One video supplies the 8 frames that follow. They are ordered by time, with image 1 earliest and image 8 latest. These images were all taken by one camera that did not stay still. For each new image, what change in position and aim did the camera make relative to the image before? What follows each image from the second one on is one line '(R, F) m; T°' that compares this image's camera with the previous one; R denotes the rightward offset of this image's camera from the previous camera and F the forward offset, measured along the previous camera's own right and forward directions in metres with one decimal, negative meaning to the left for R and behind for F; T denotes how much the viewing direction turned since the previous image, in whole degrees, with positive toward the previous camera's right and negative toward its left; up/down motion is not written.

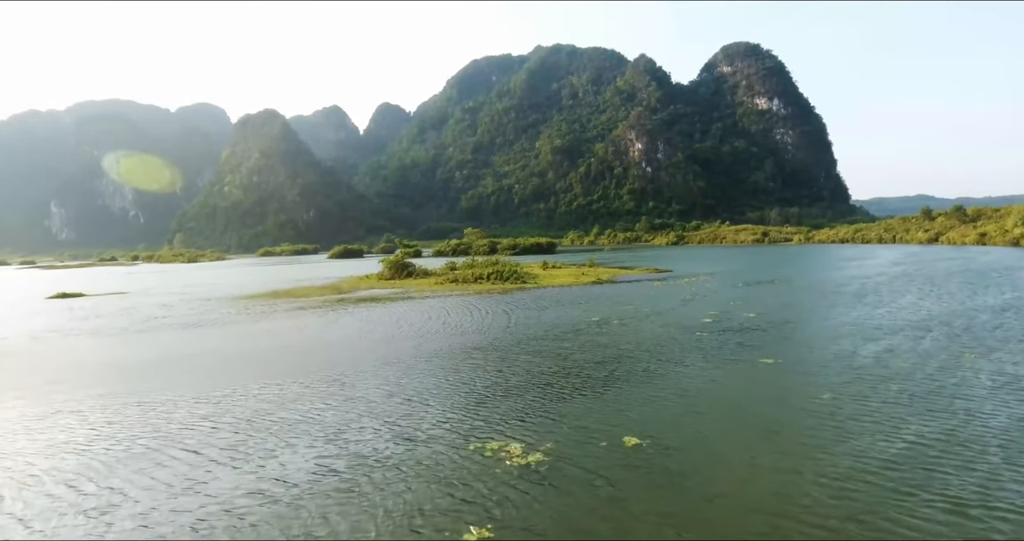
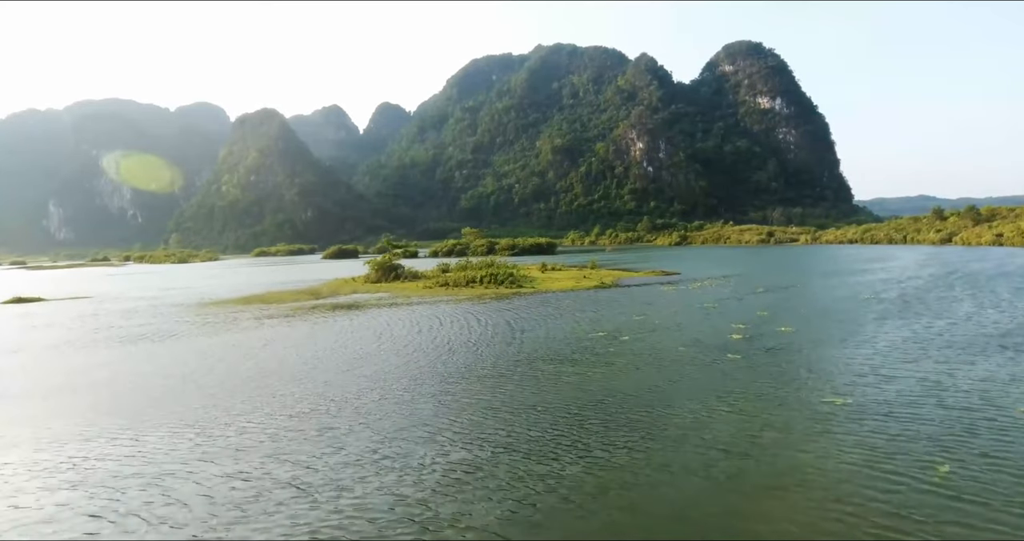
(+0.3, +4.1) m; 0°
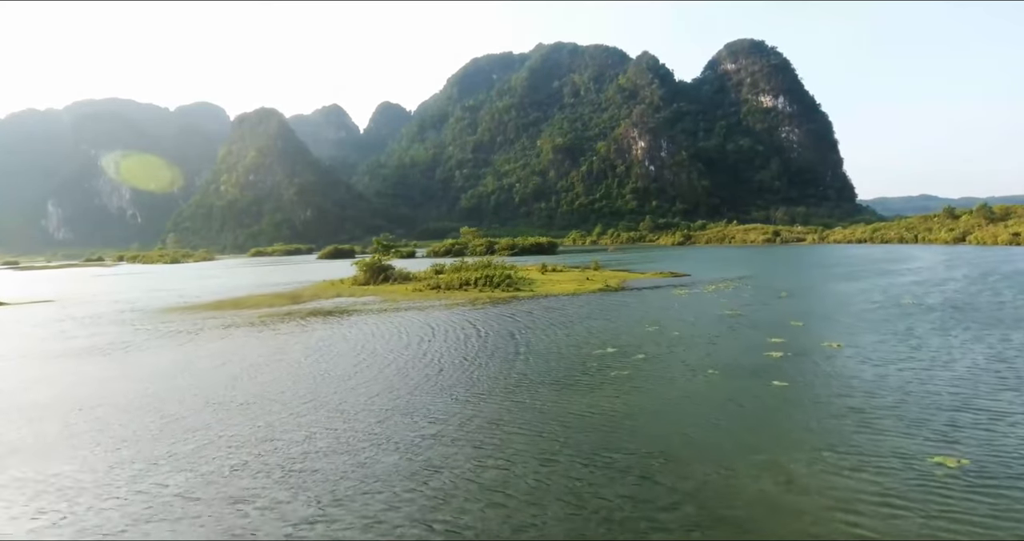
(+0.2, +3.5) m; 0°
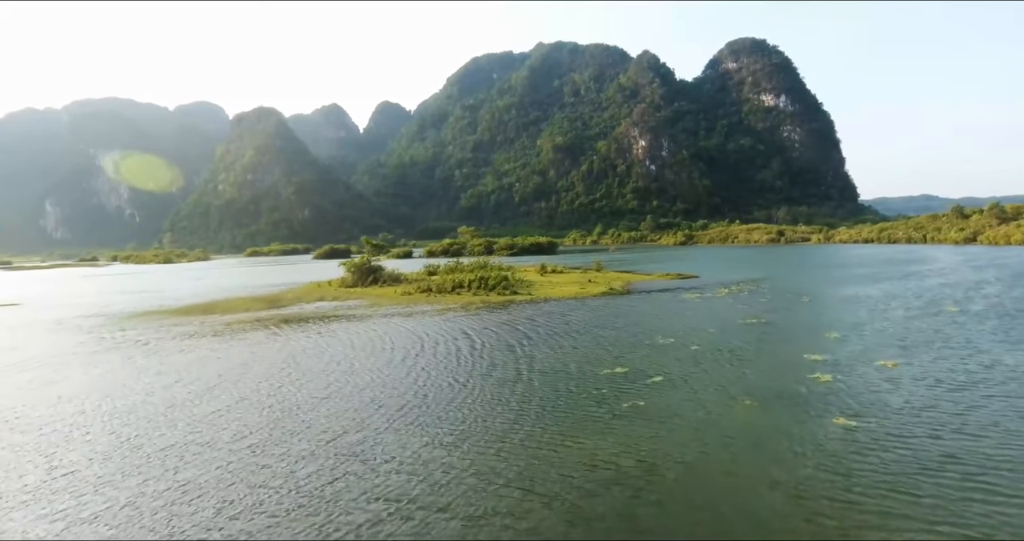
(+0.2, +3.0) m; 0°
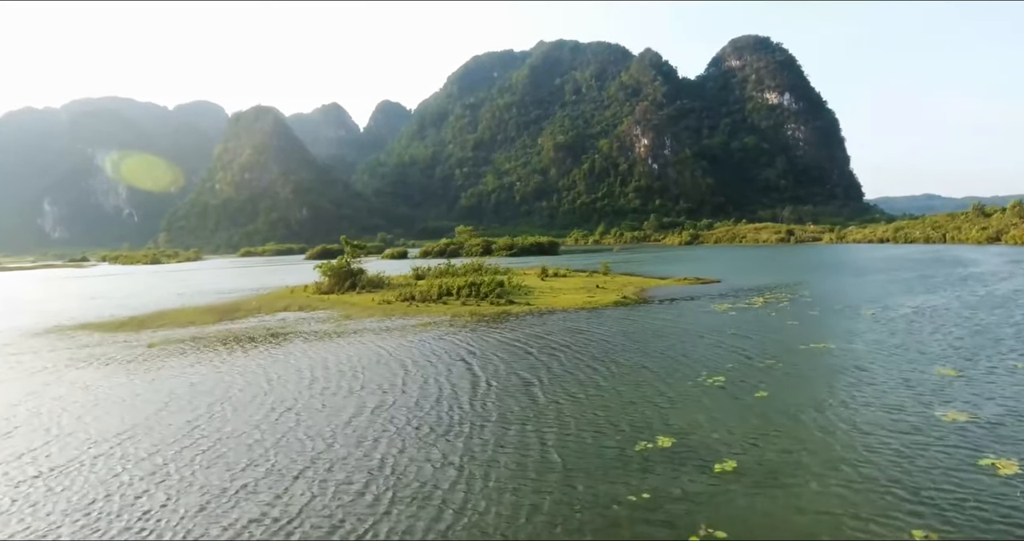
(+0.2, +5.5) m; 0°
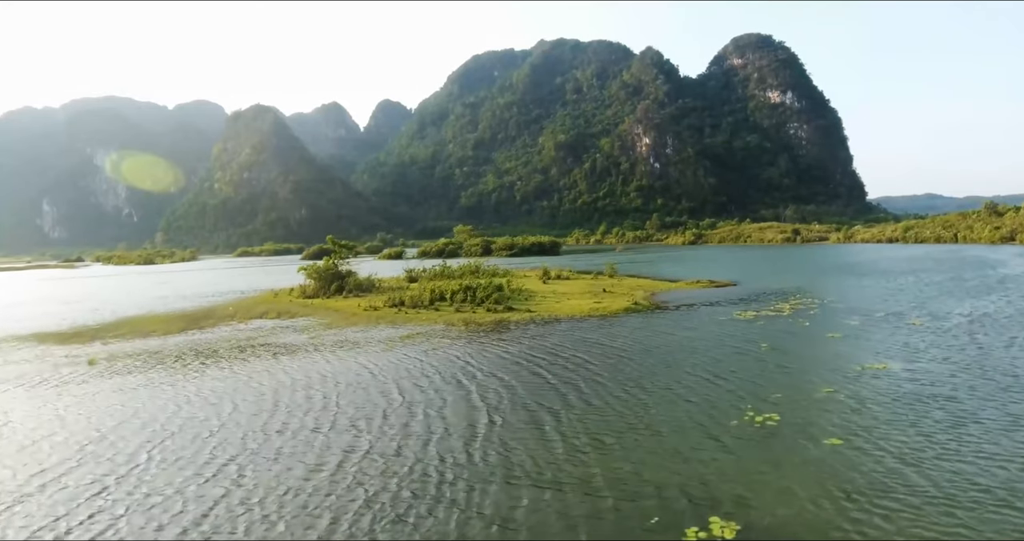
(+0.1, +3.0) m; 0°
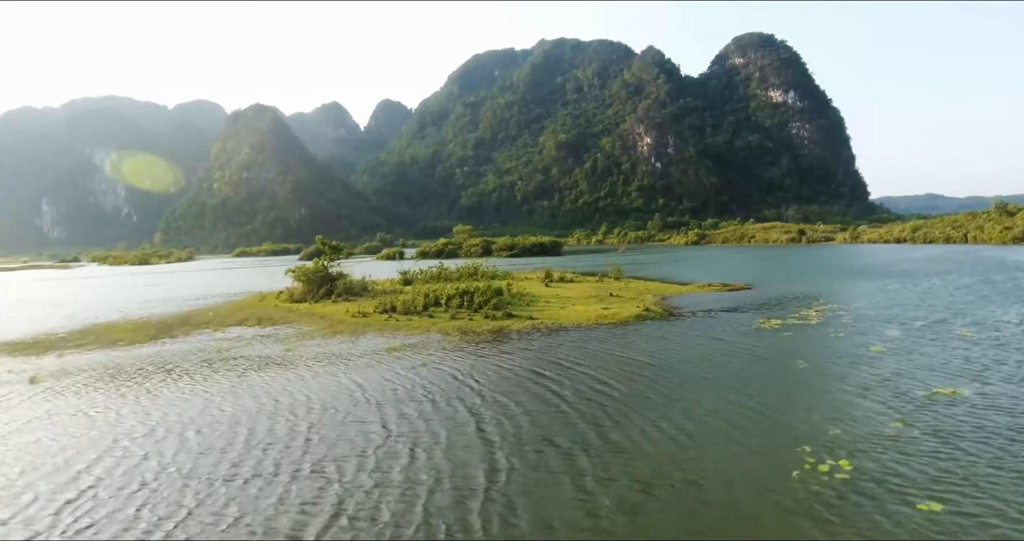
(0.0, +2.3) m; 0°
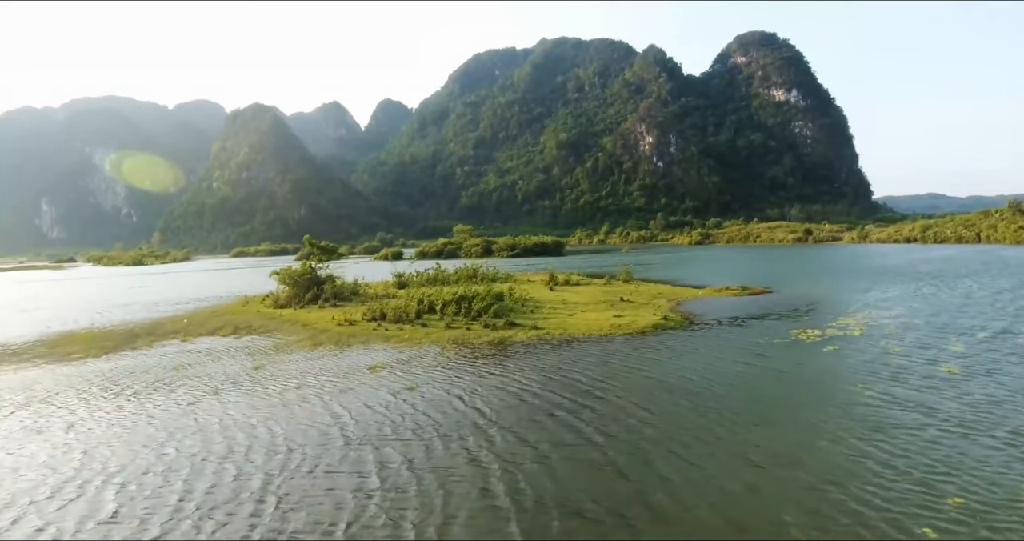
(-0.1, +2.7) m; 0°
